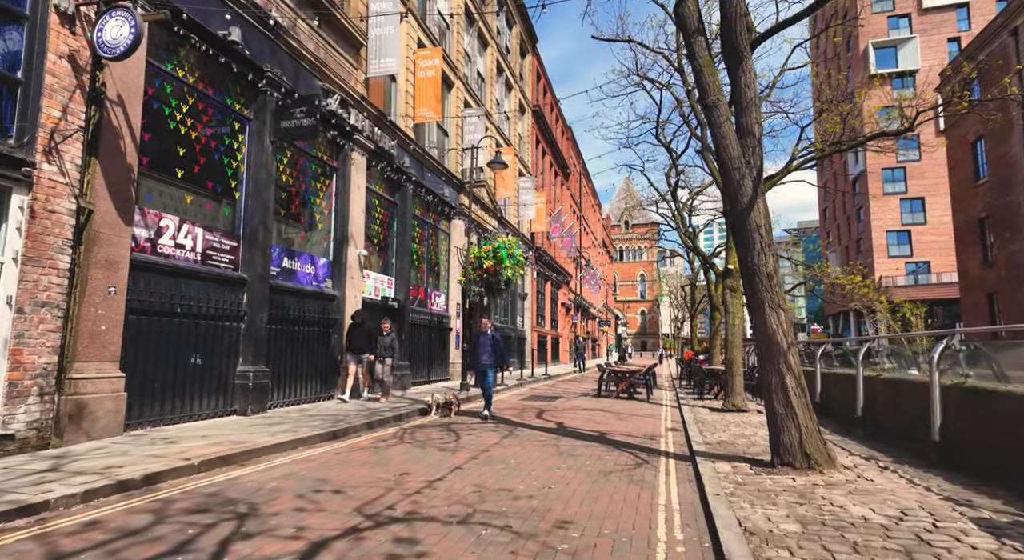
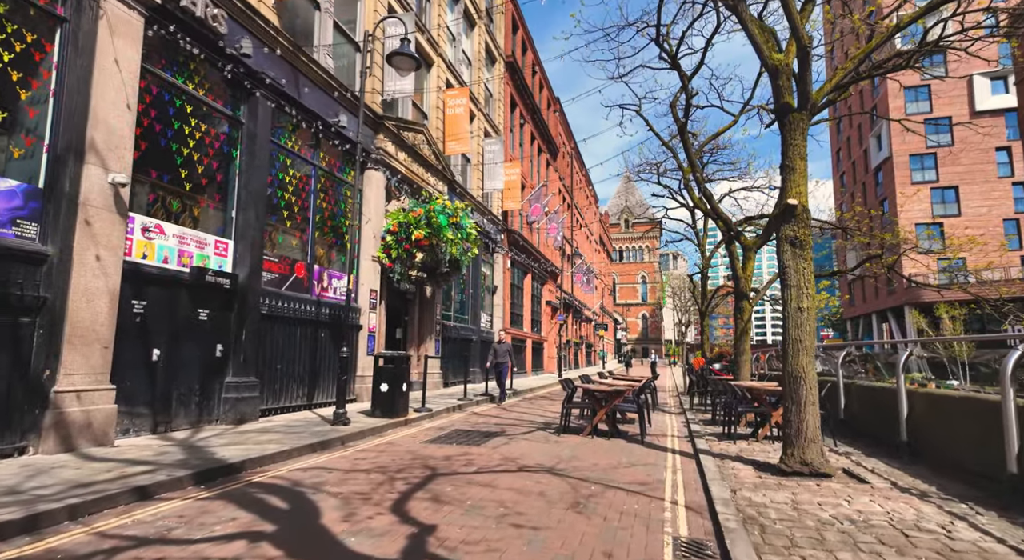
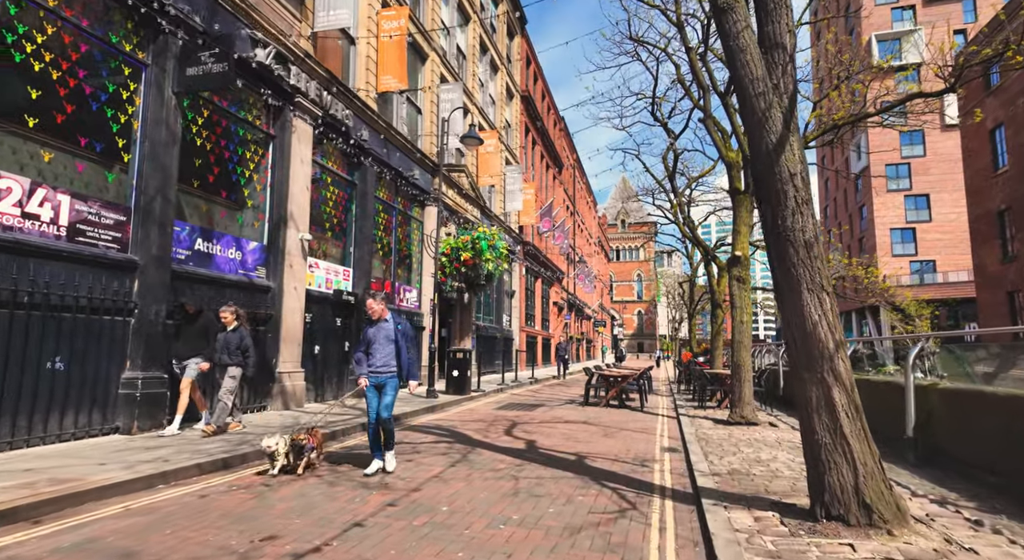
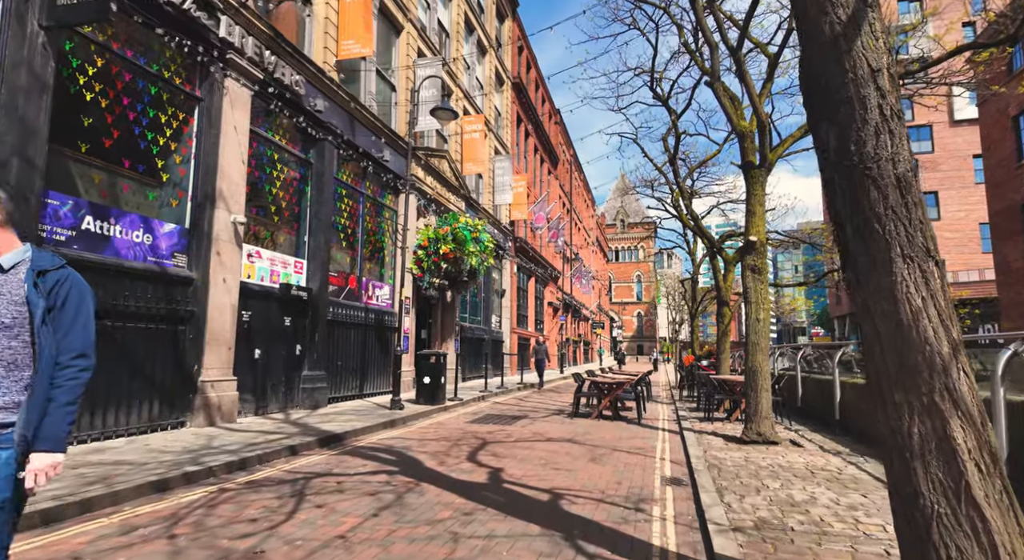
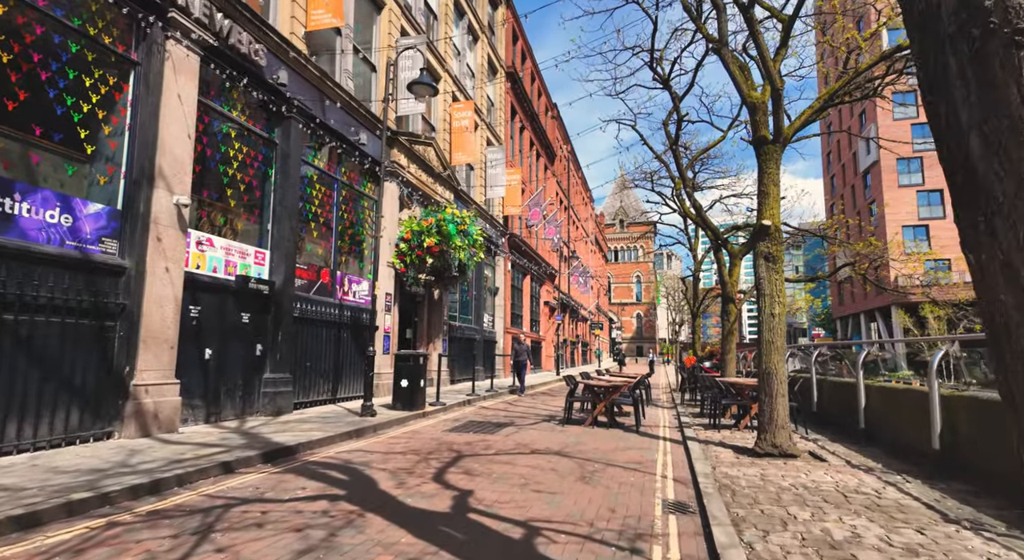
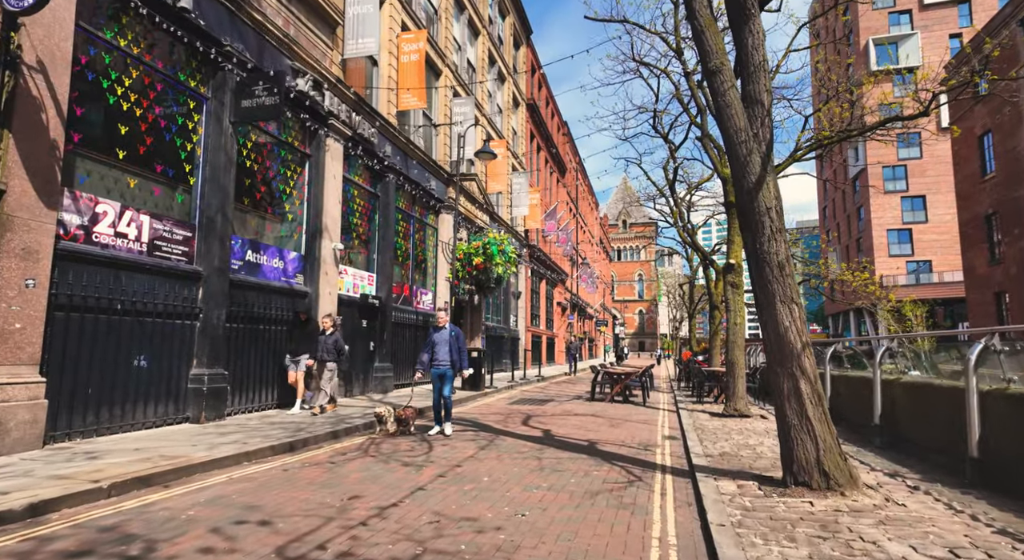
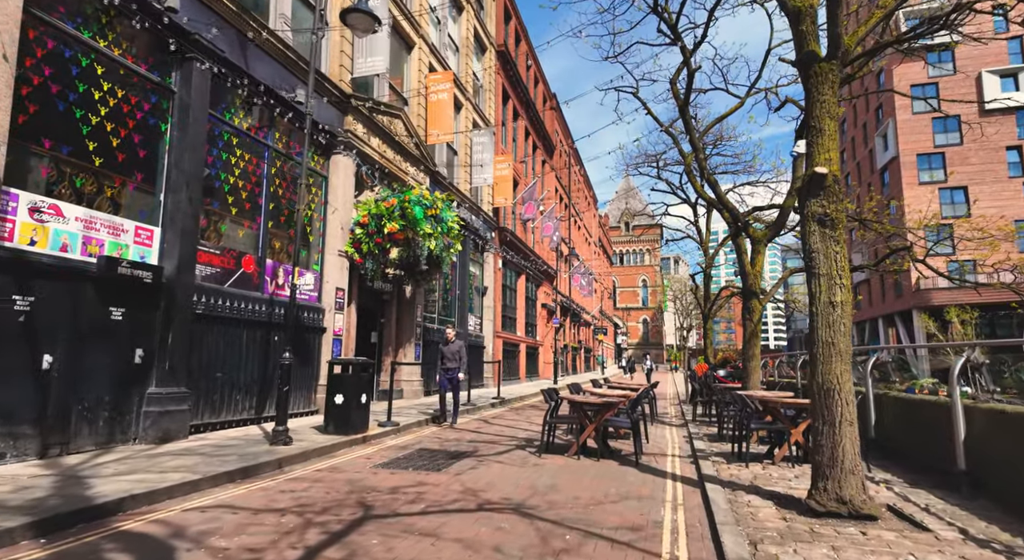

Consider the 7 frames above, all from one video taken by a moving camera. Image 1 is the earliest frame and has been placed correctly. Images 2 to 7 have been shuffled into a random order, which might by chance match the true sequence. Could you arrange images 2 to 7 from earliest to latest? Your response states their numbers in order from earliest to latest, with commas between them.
6, 3, 4, 5, 2, 7
